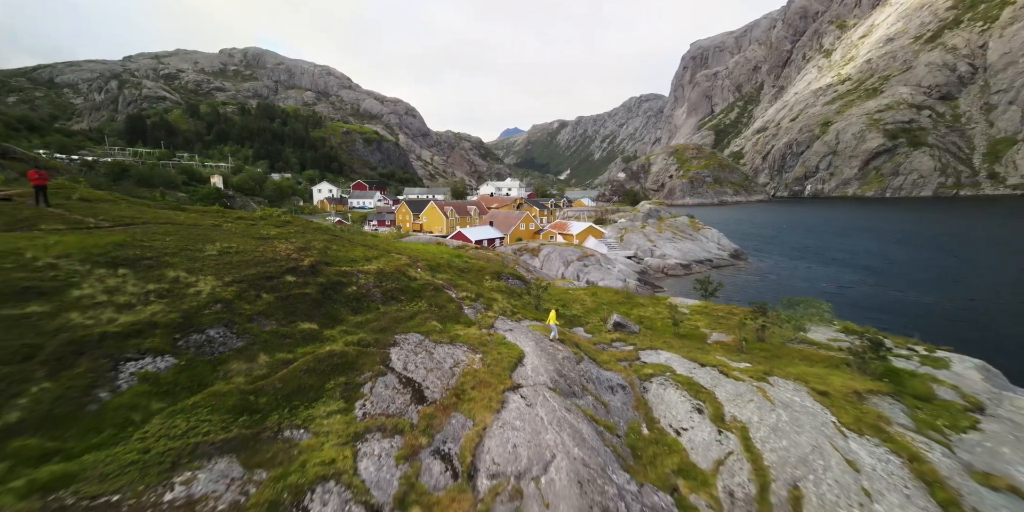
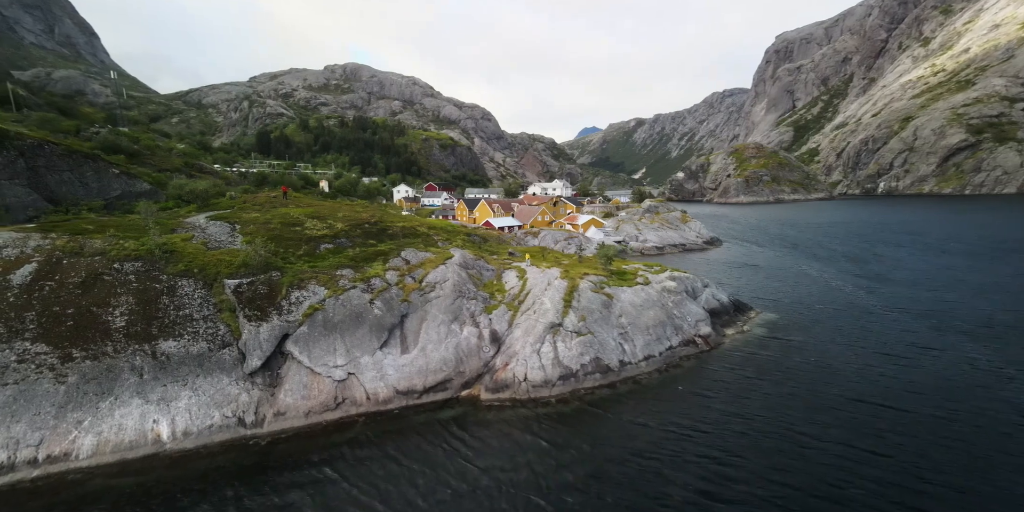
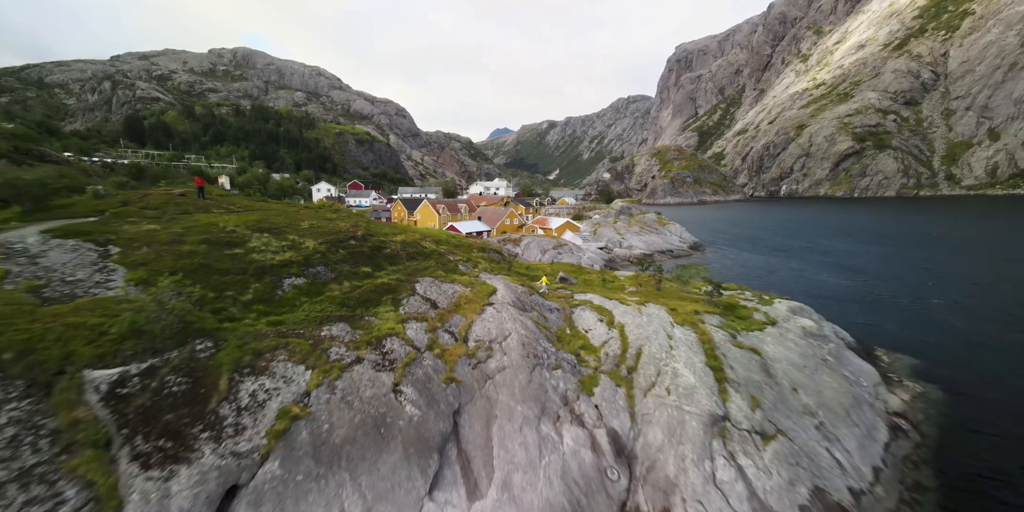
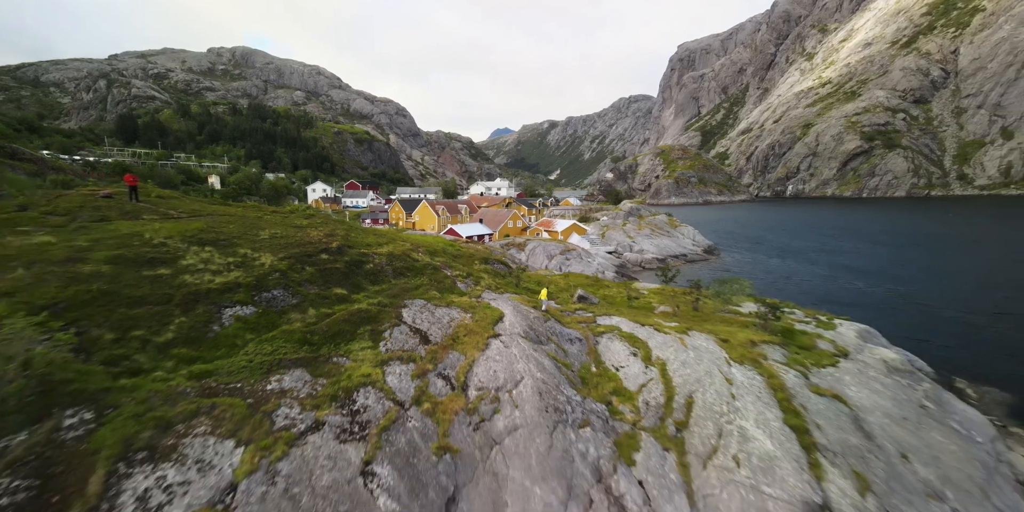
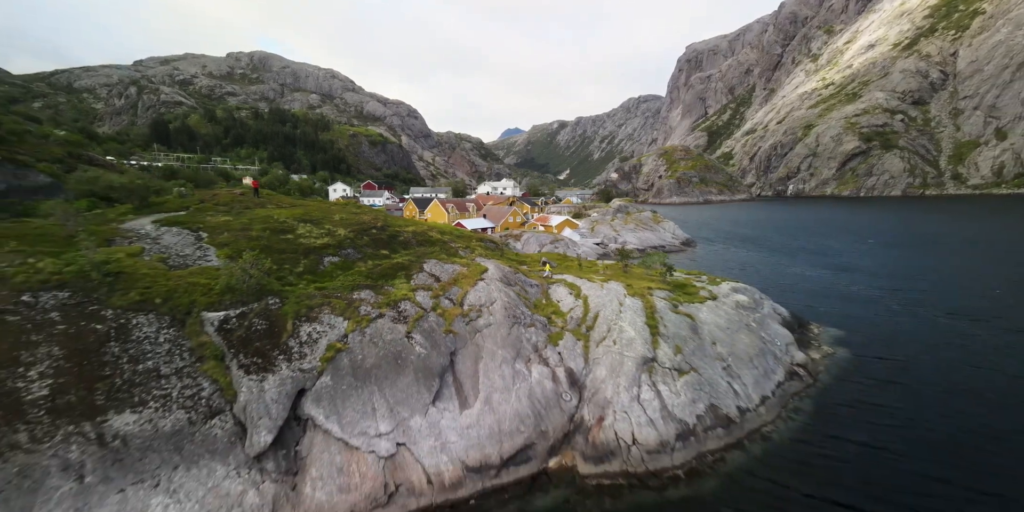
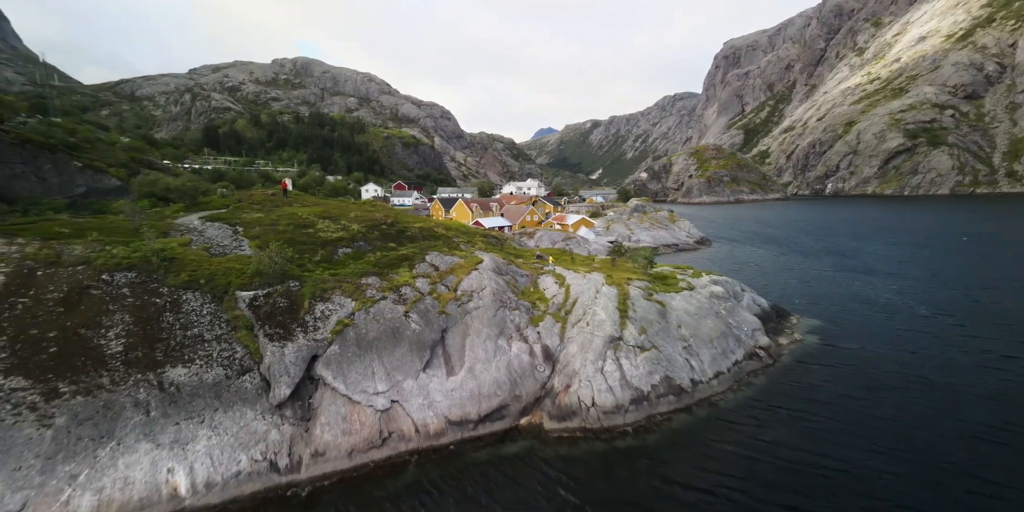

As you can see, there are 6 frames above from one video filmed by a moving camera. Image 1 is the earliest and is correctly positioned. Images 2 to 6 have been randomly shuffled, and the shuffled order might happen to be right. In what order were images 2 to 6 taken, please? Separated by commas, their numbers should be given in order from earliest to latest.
4, 3, 5, 6, 2
